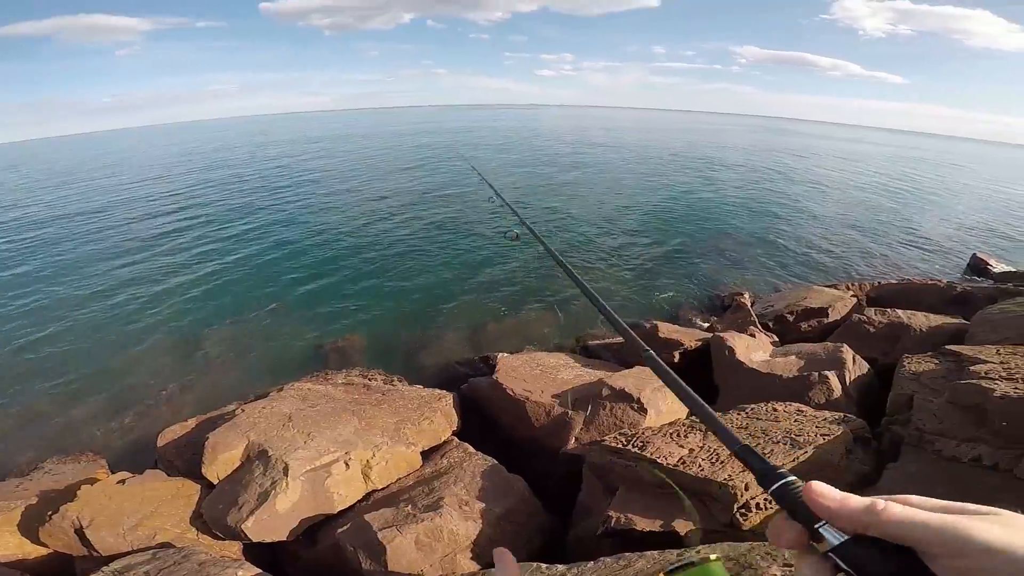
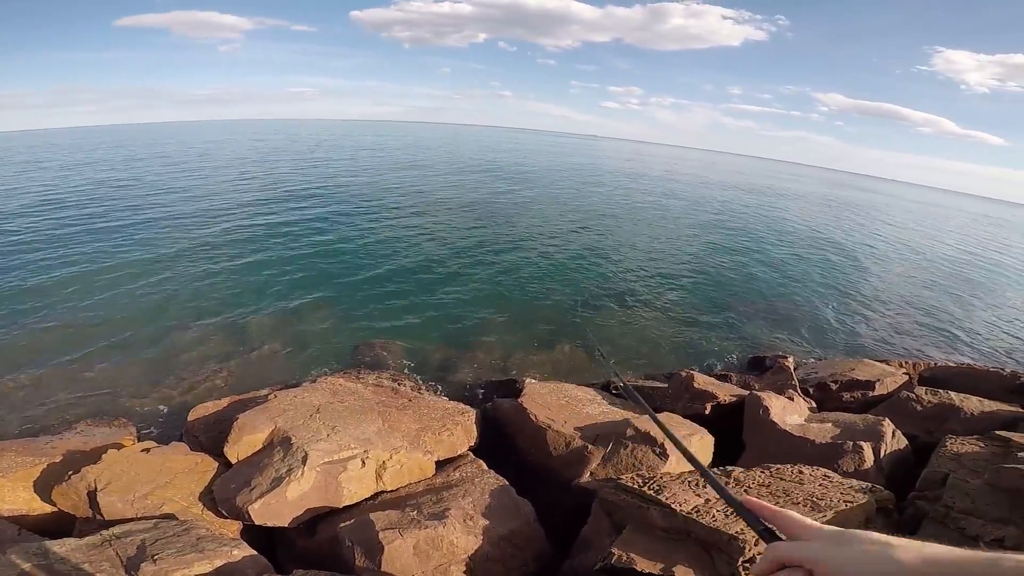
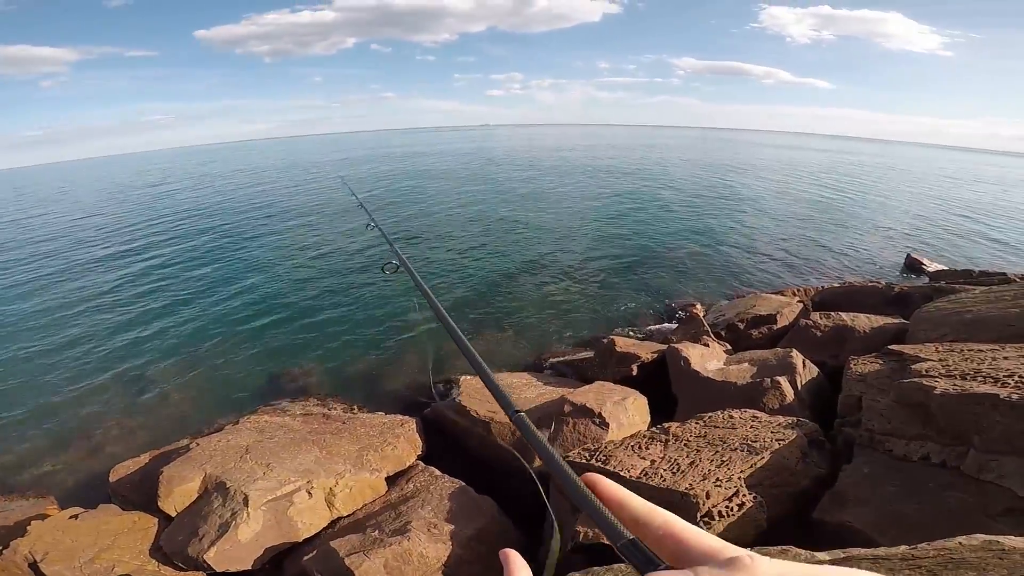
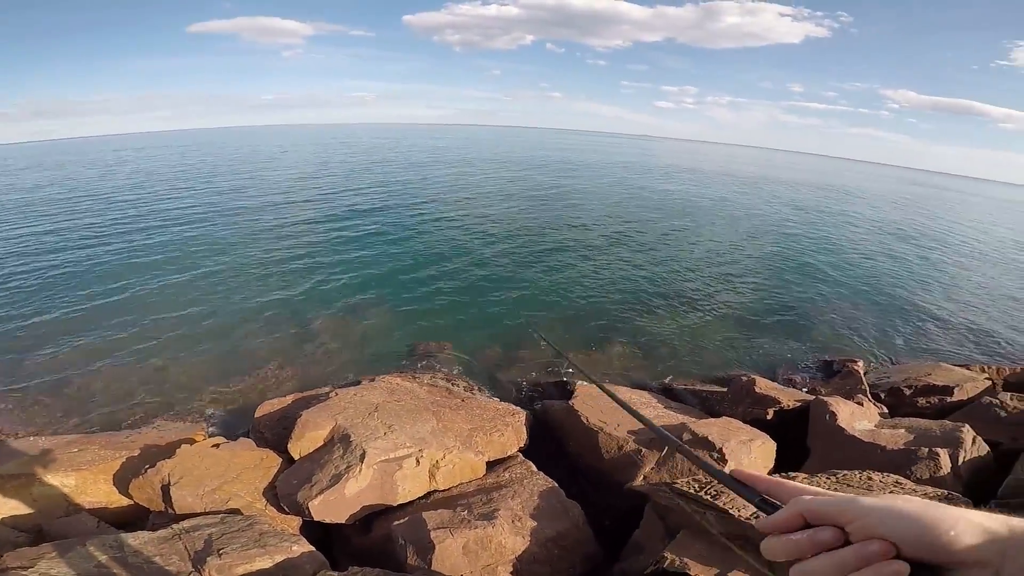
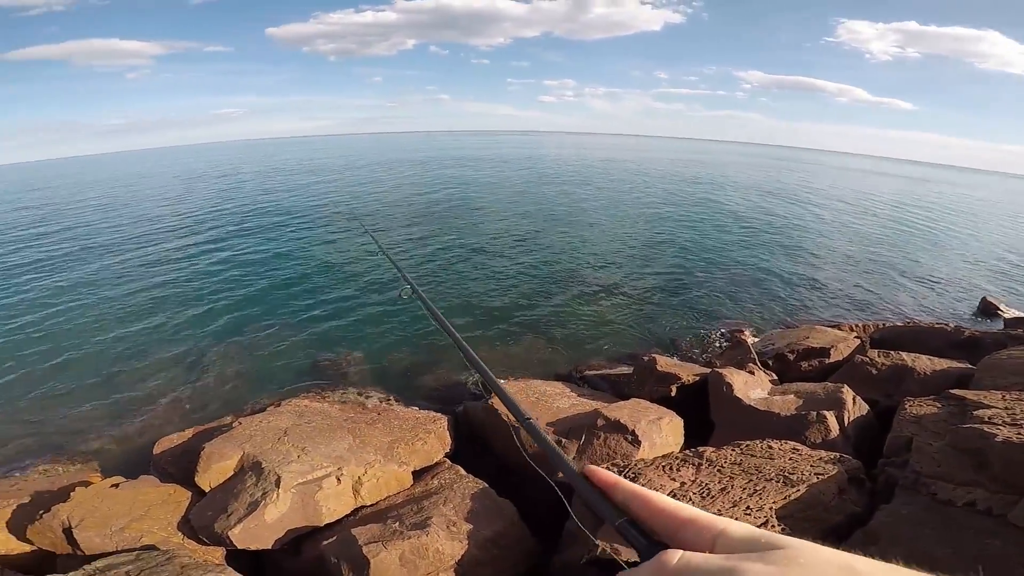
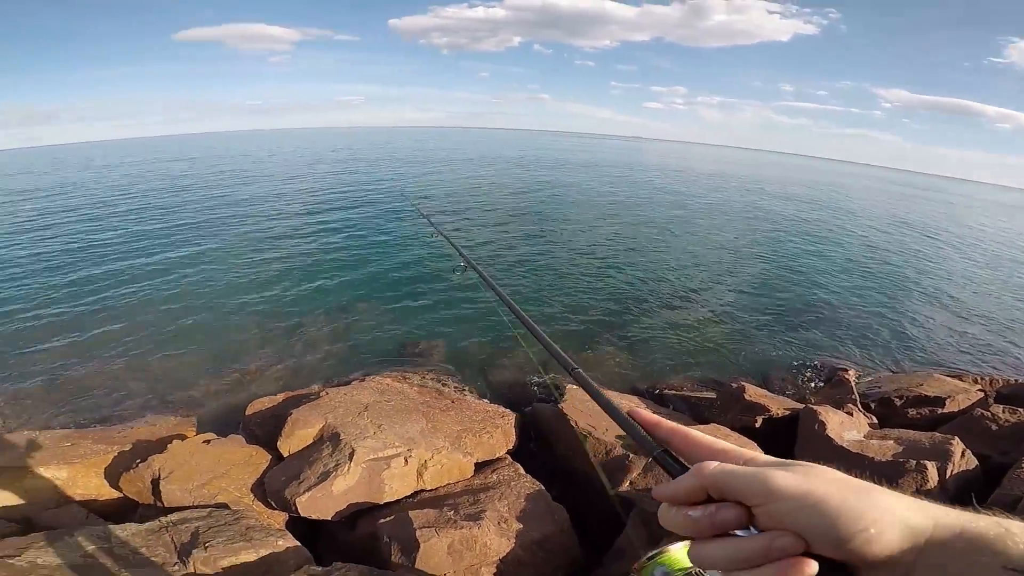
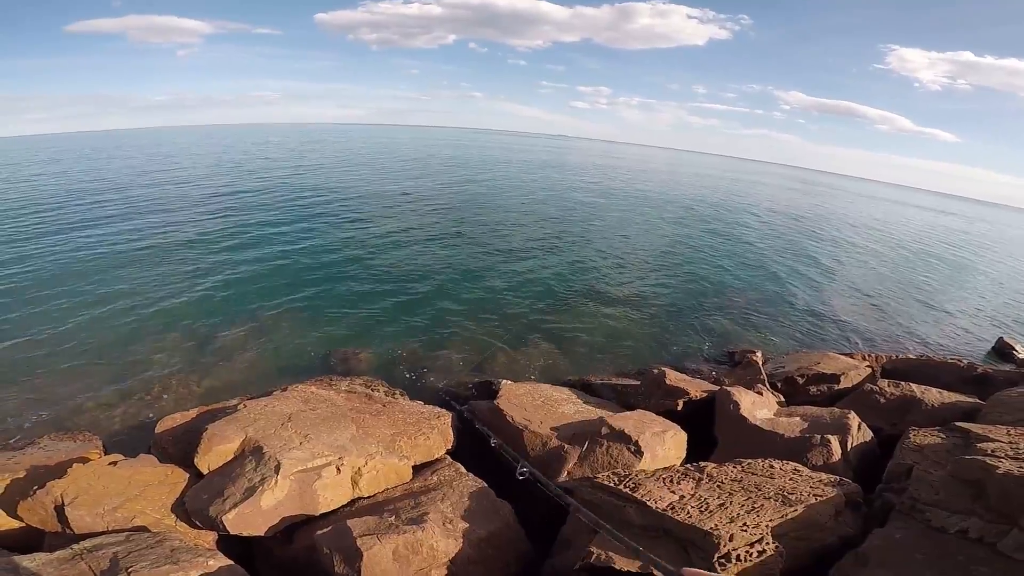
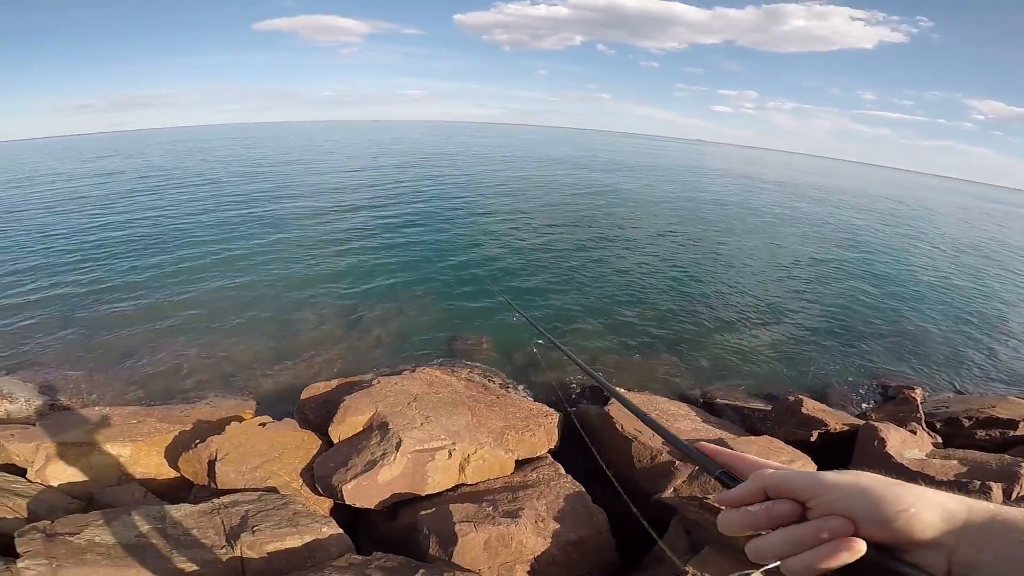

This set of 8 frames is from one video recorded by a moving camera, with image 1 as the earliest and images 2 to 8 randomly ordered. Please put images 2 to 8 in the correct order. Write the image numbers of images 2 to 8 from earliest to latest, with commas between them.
3, 5, 6, 8, 4, 2, 7
